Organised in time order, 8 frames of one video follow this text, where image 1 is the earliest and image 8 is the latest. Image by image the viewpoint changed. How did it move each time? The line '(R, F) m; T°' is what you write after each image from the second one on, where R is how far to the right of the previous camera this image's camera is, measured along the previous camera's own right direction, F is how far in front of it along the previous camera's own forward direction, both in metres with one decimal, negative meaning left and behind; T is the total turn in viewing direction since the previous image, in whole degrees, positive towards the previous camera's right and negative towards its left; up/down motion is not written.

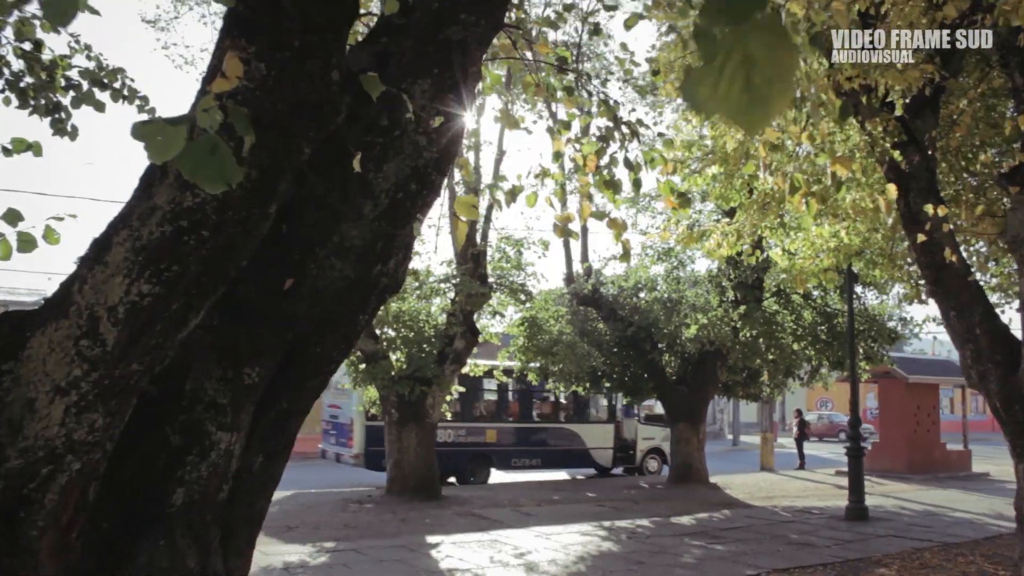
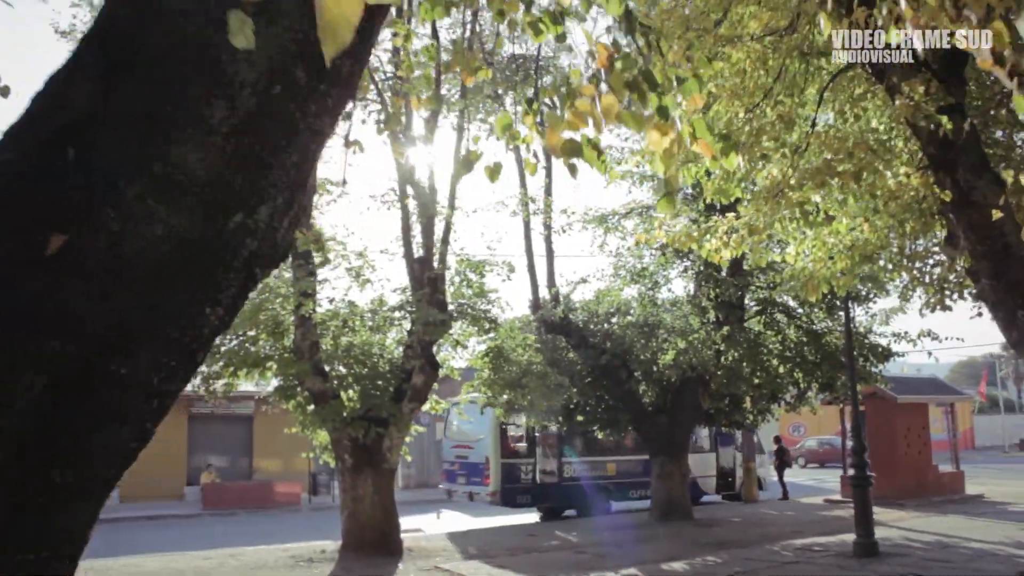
(0.0, +1.5) m; +2°
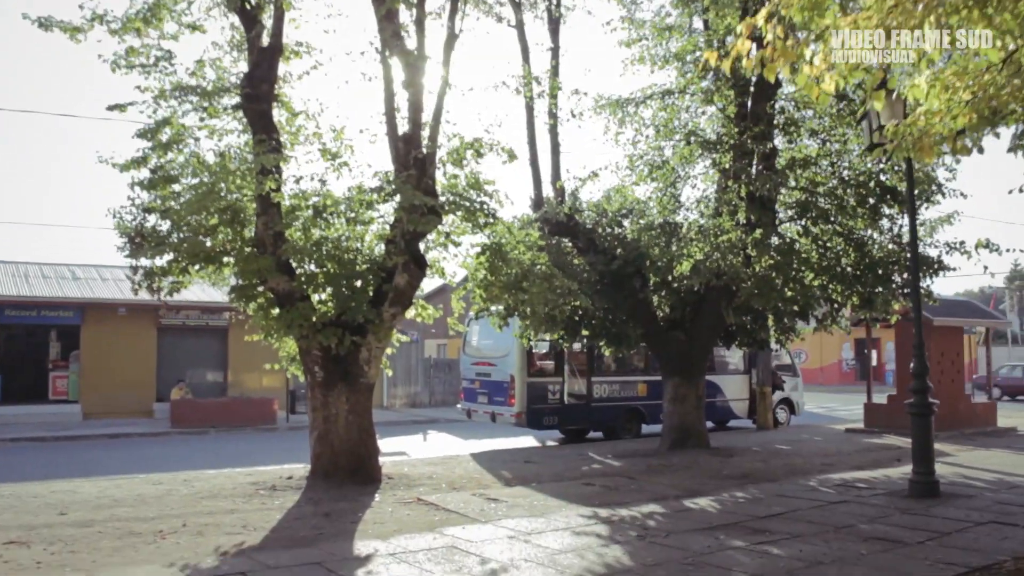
(-0.1, +2.1) m; +1°
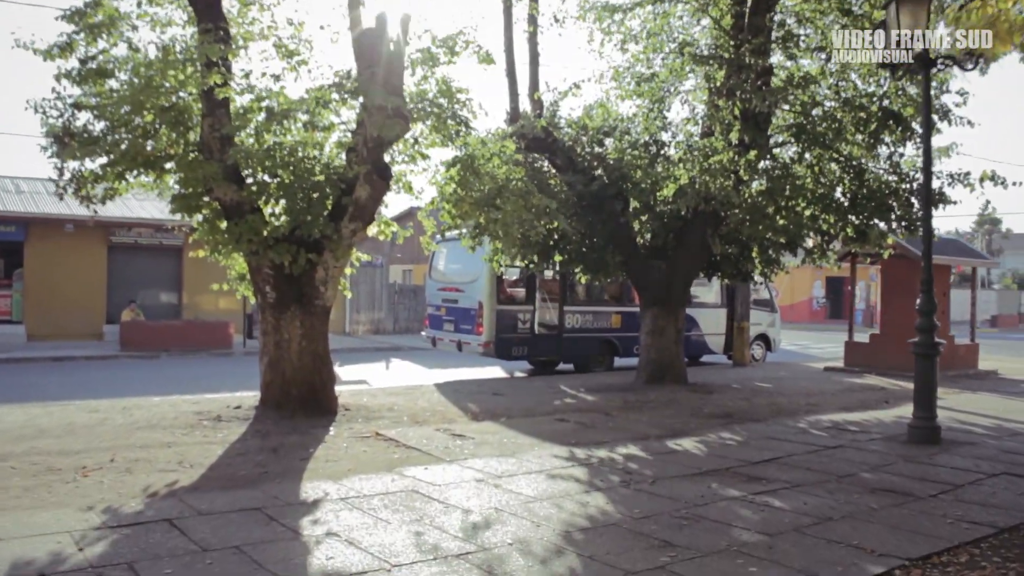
(-0.1, +1.1) m; +2°
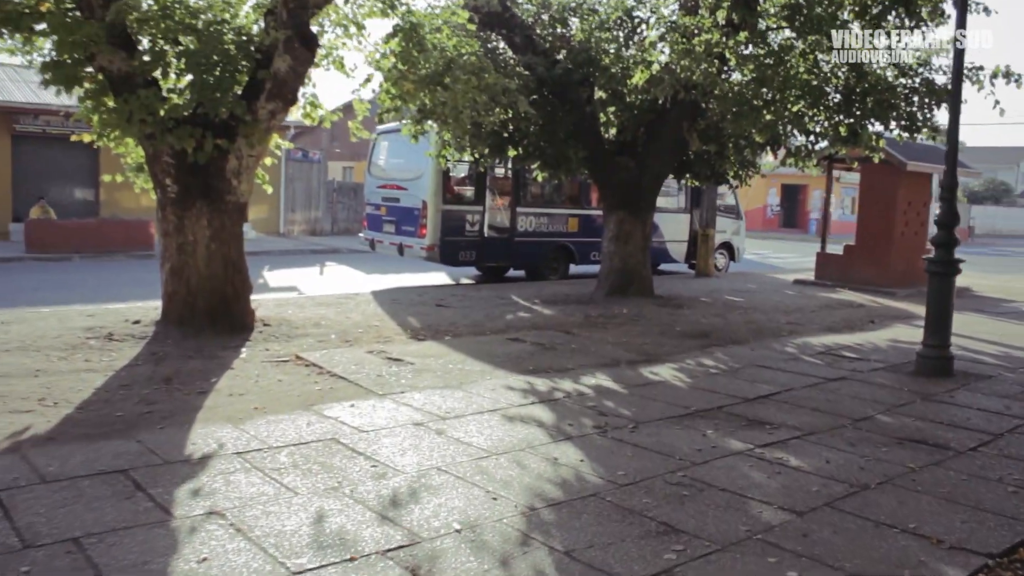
(0.0, +1.7) m; +3°
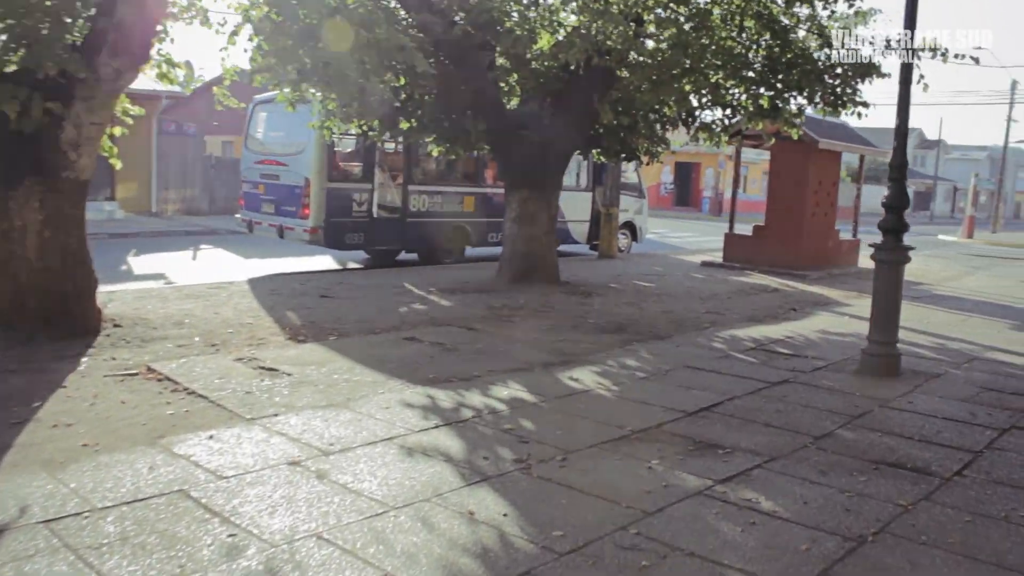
(-0.1, +1.3) m; +6°
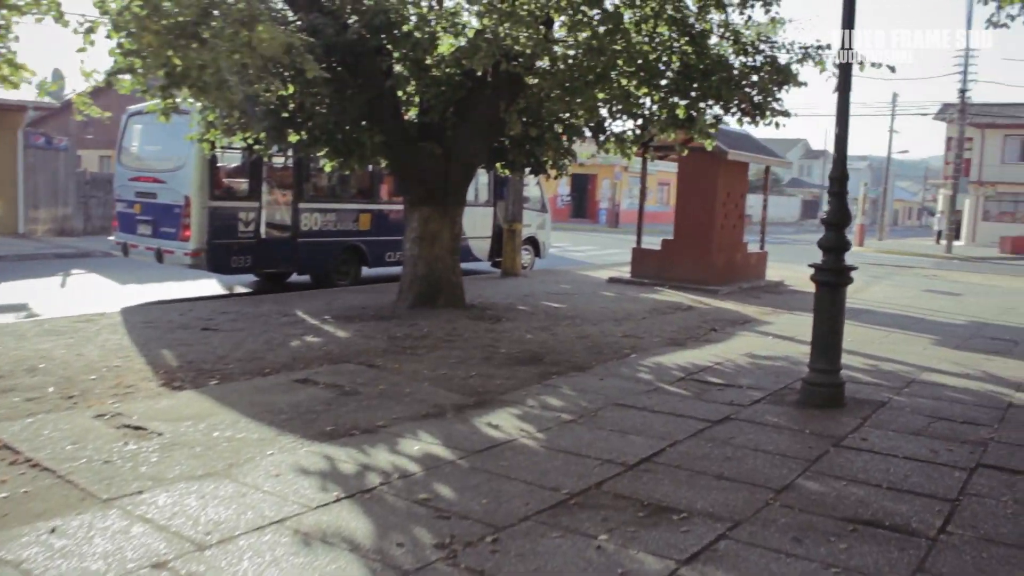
(-0.1, +0.9) m; +6°
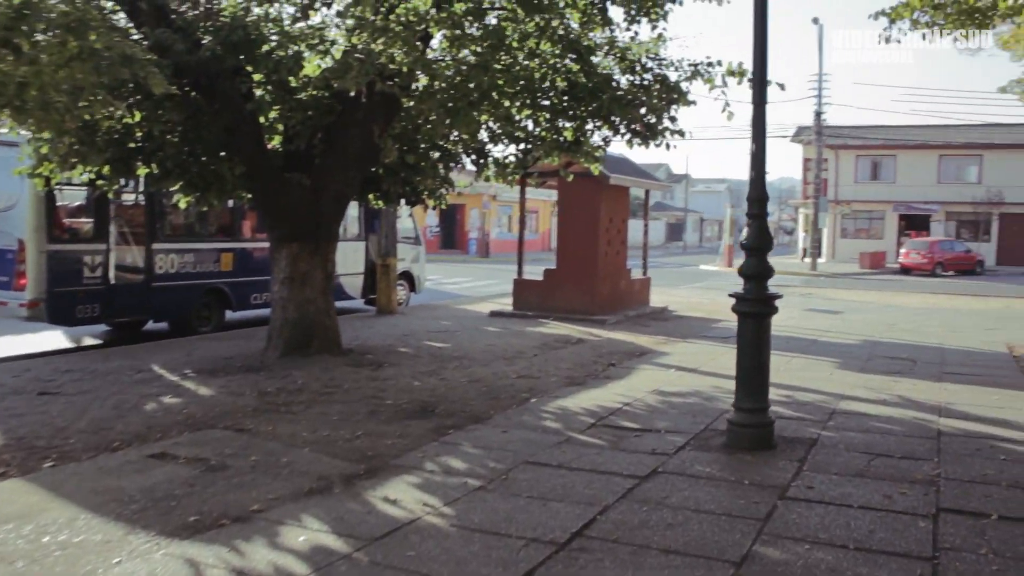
(-0.1, +0.9) m; +7°
